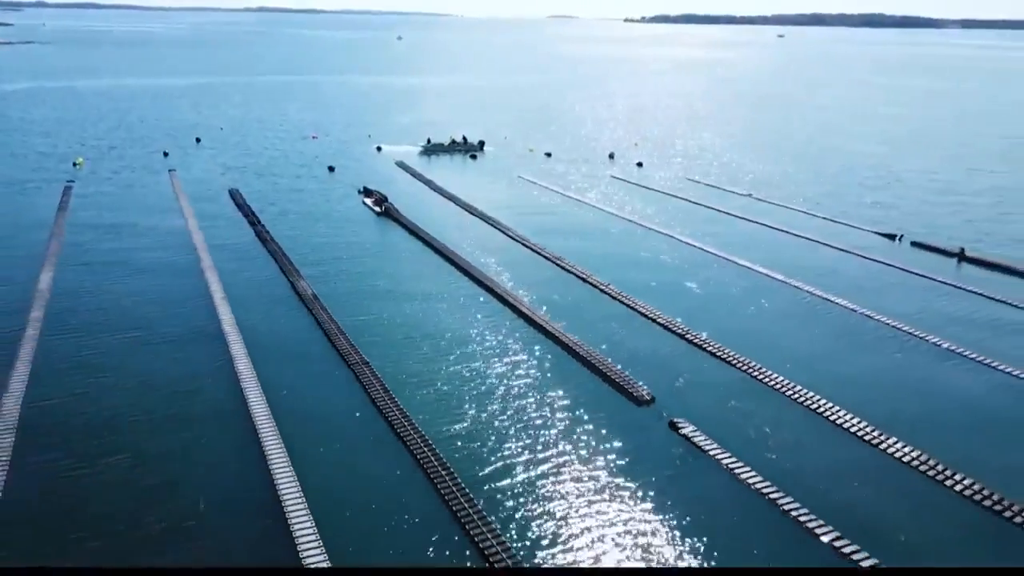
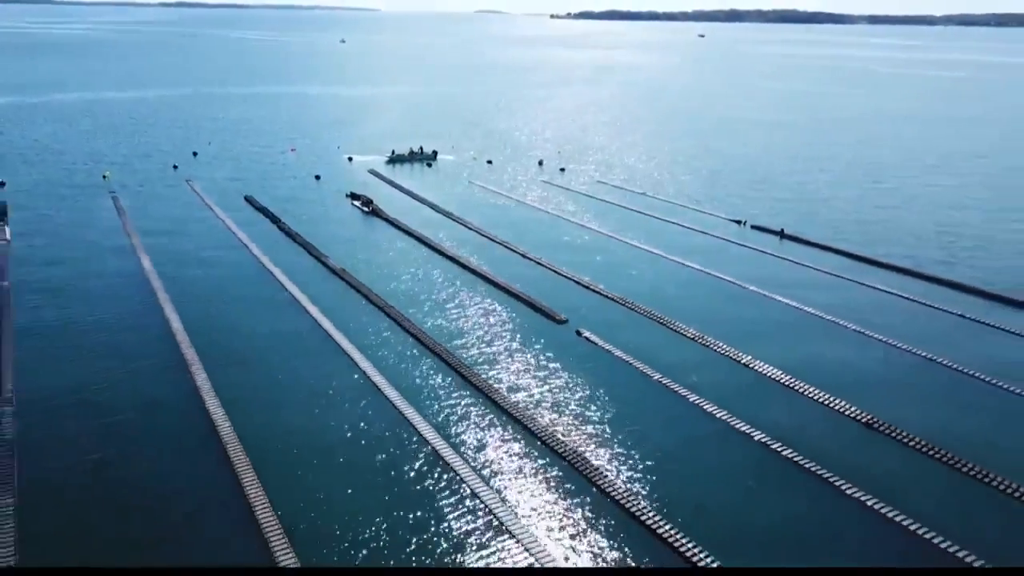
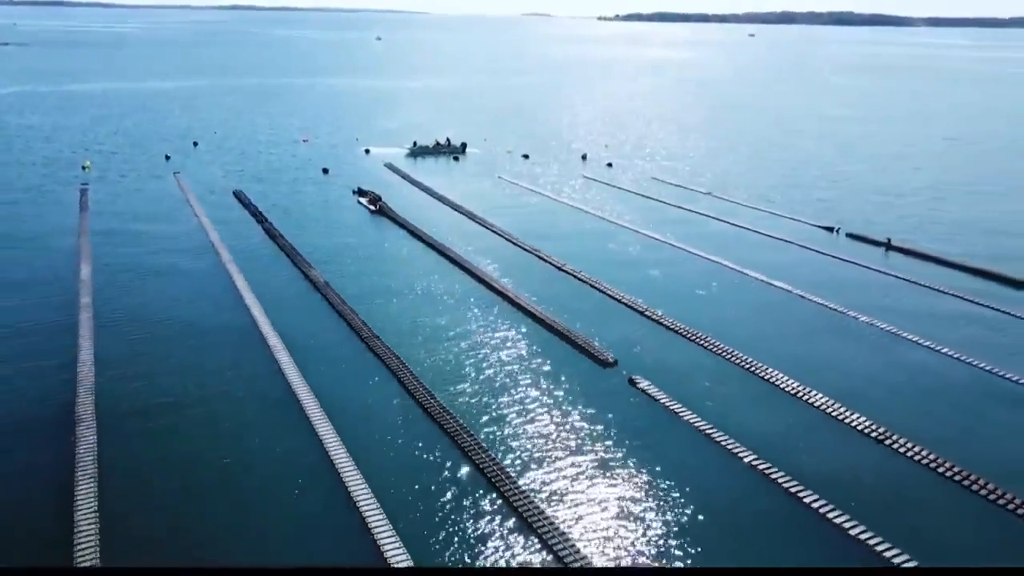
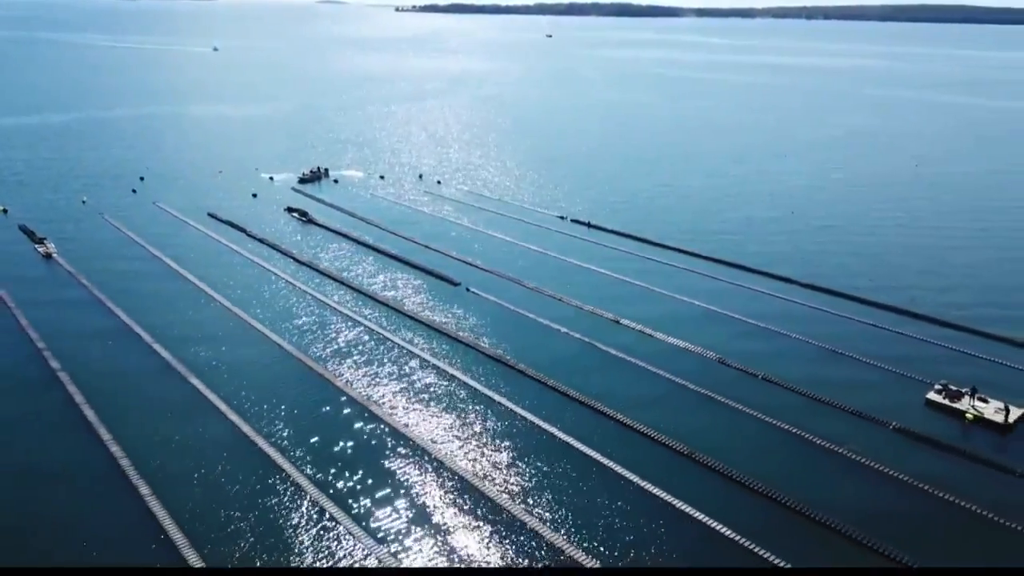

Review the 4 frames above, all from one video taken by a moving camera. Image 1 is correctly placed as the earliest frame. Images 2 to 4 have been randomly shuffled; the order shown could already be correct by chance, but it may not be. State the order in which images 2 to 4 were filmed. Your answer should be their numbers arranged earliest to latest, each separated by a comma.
3, 2, 4
